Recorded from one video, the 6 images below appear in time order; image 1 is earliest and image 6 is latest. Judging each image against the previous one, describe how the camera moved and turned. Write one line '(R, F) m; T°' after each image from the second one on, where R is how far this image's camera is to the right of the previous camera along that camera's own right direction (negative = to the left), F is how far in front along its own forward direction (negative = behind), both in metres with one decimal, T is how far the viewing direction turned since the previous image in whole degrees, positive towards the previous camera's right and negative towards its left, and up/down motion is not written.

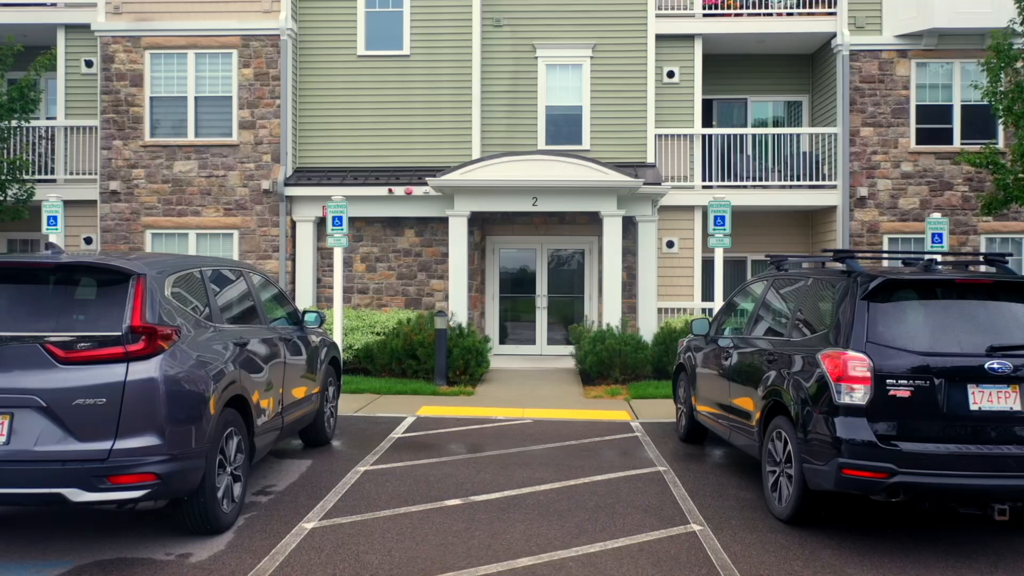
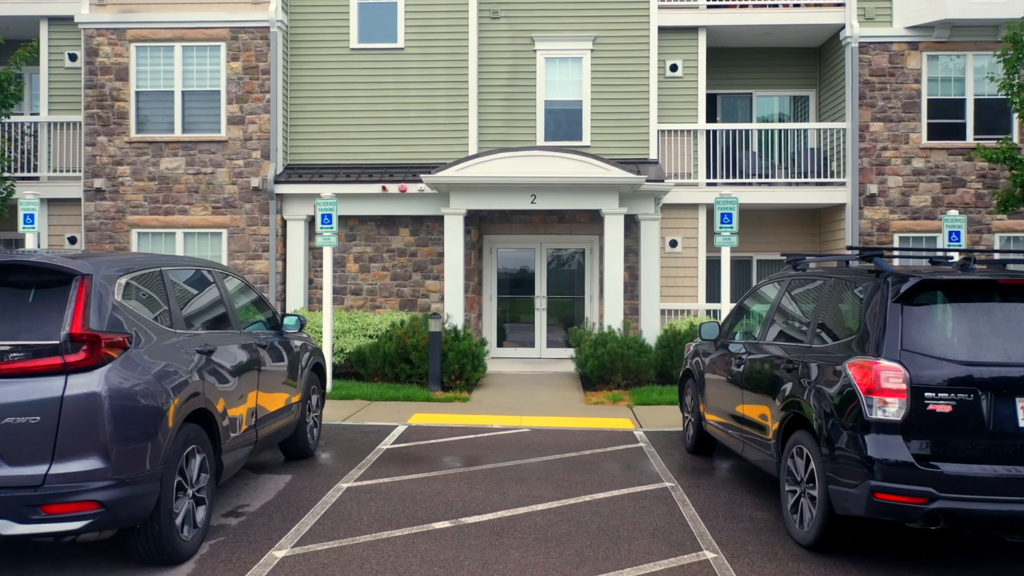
(+0.1, +0.5) m; 0°
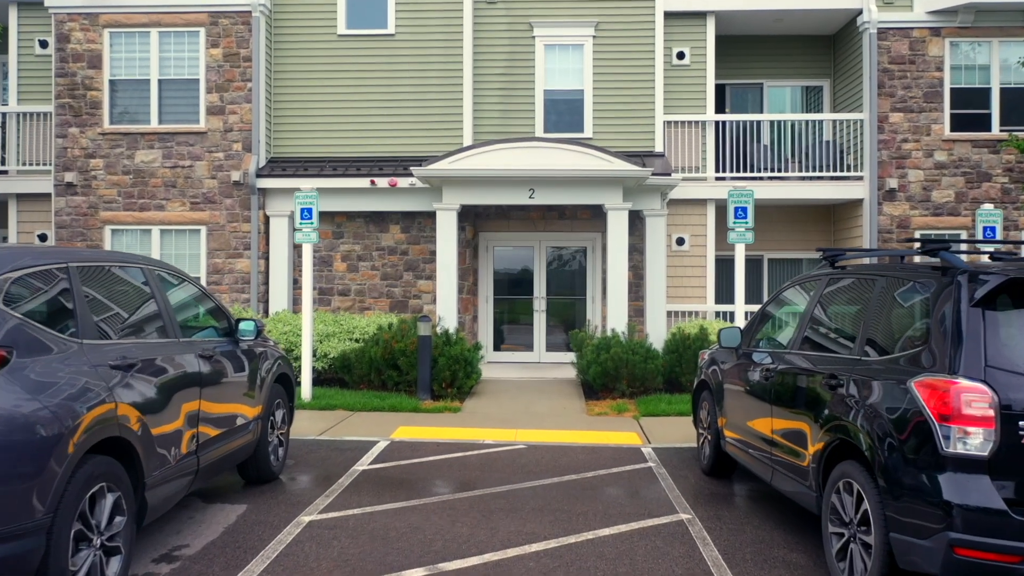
(+0.2, +0.9) m; 0°
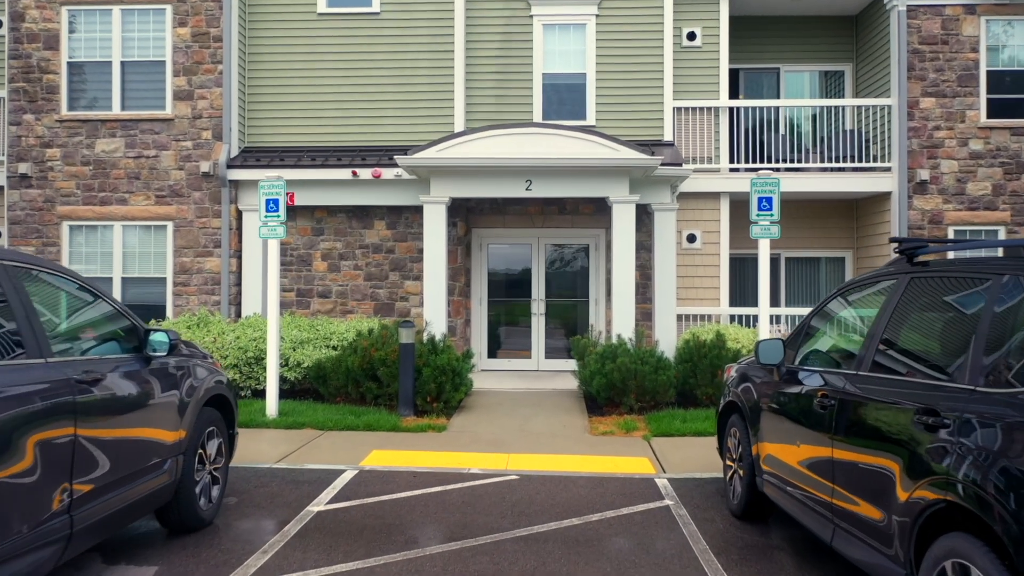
(+0.3, +1.2) m; 0°
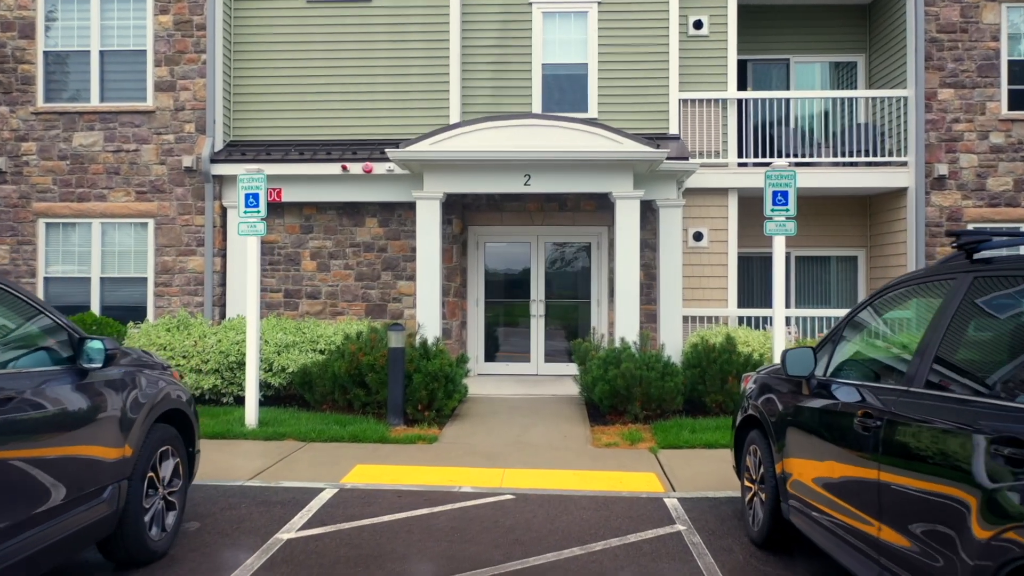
(+0.1, +0.6) m; 0°
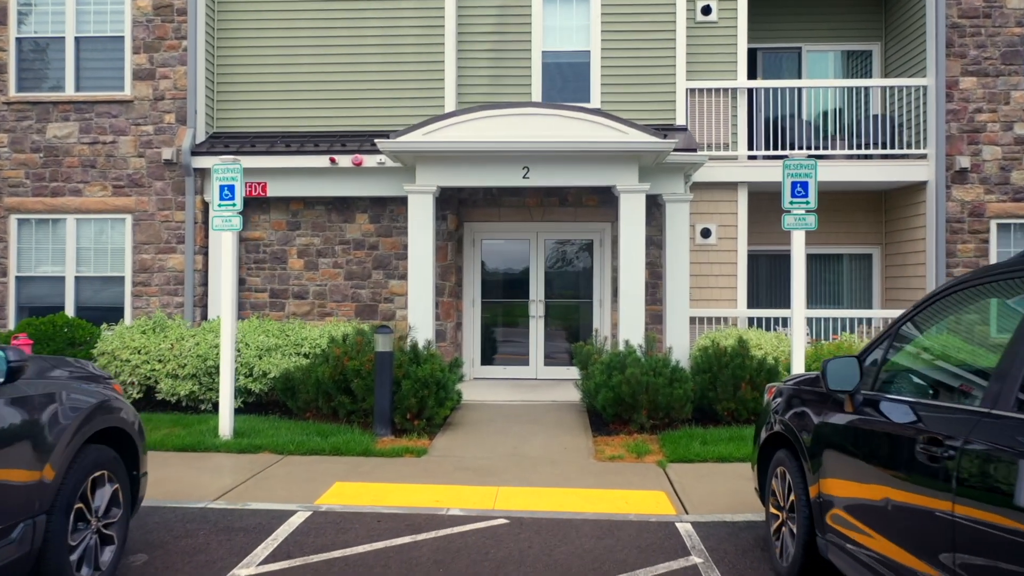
(+0.1, +0.6) m; 0°
